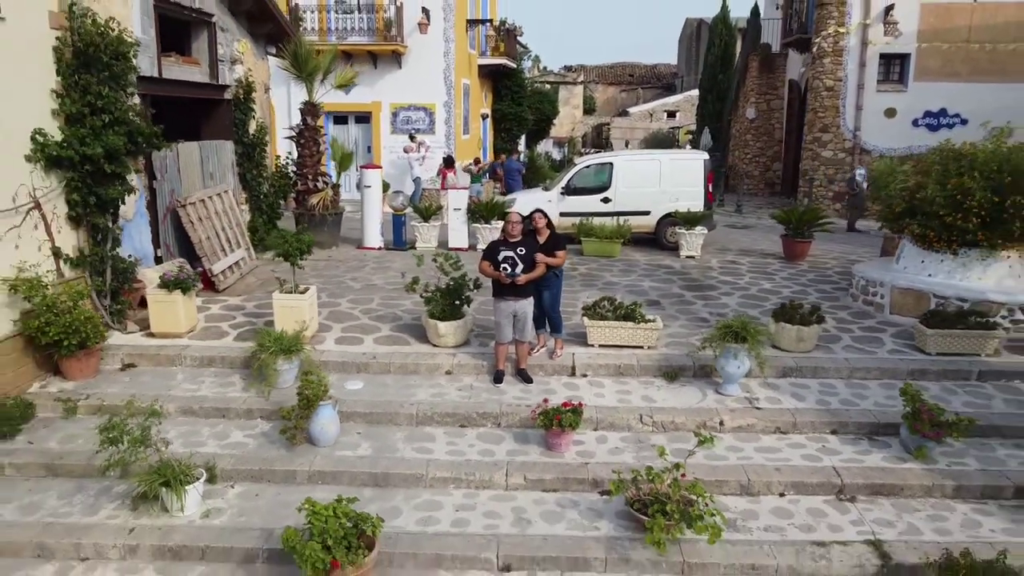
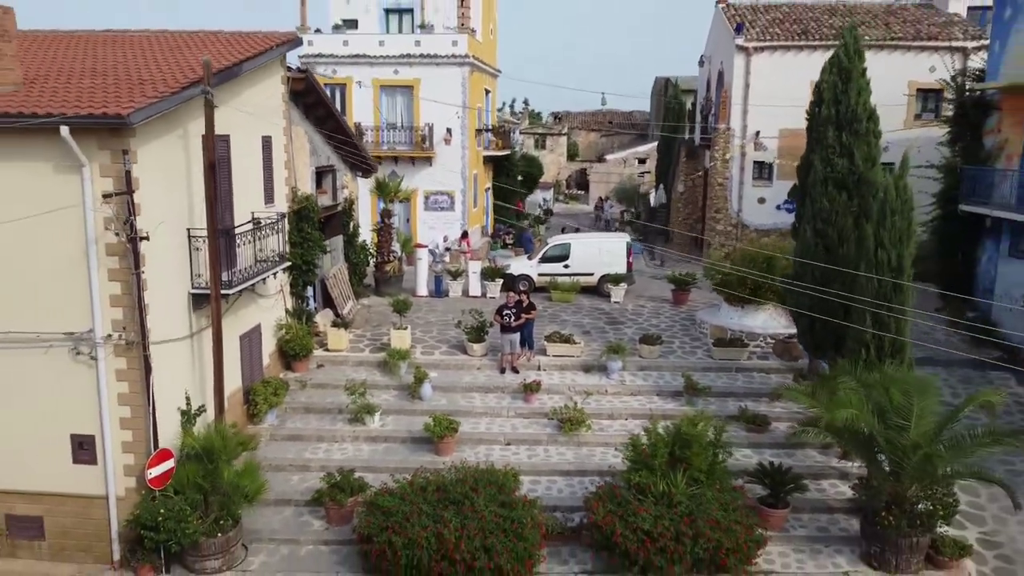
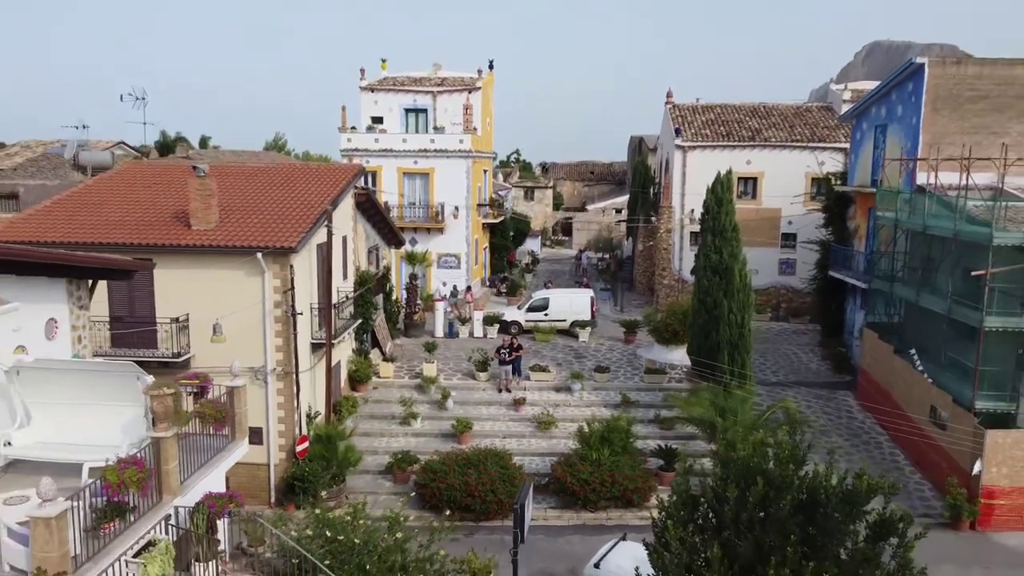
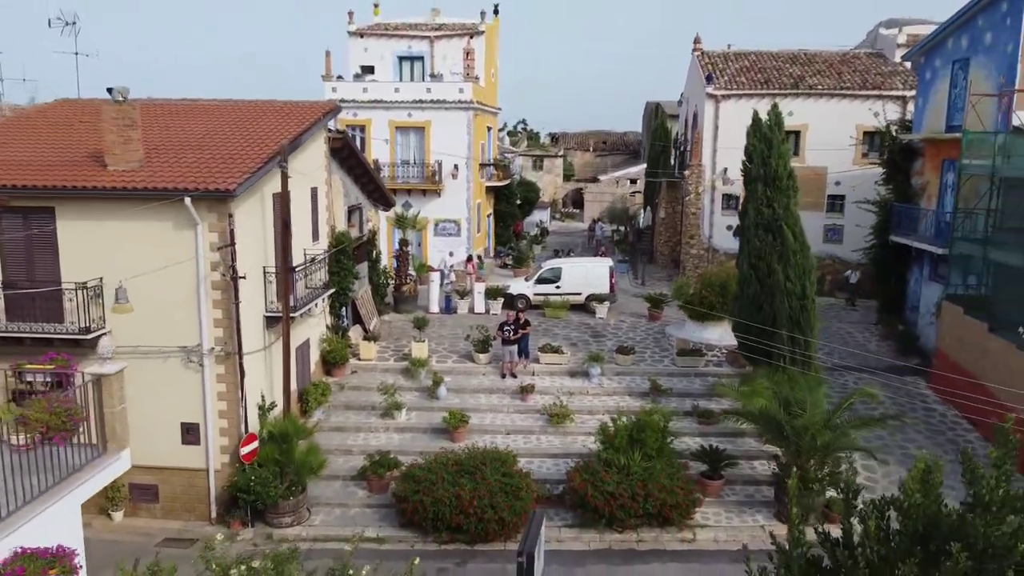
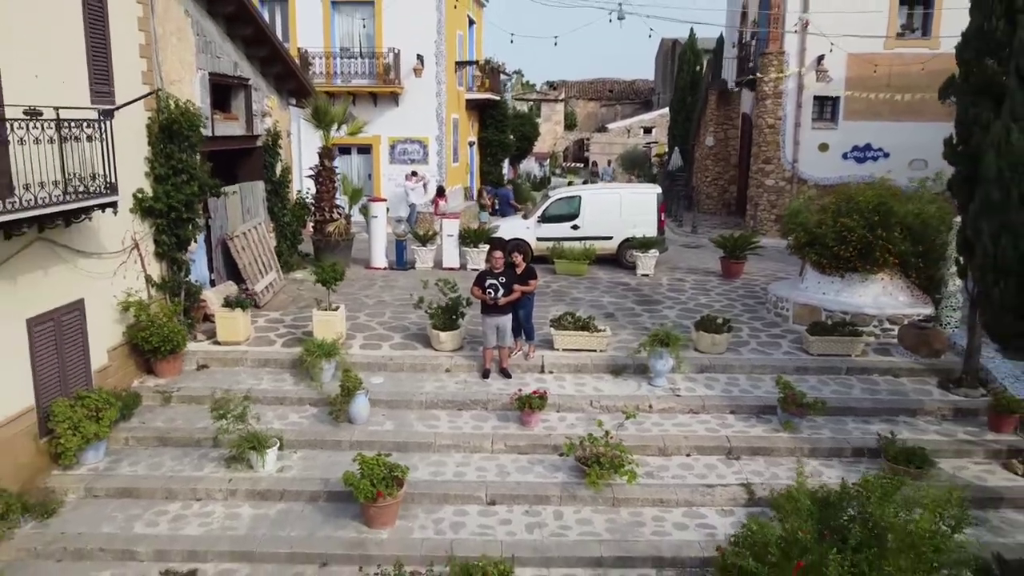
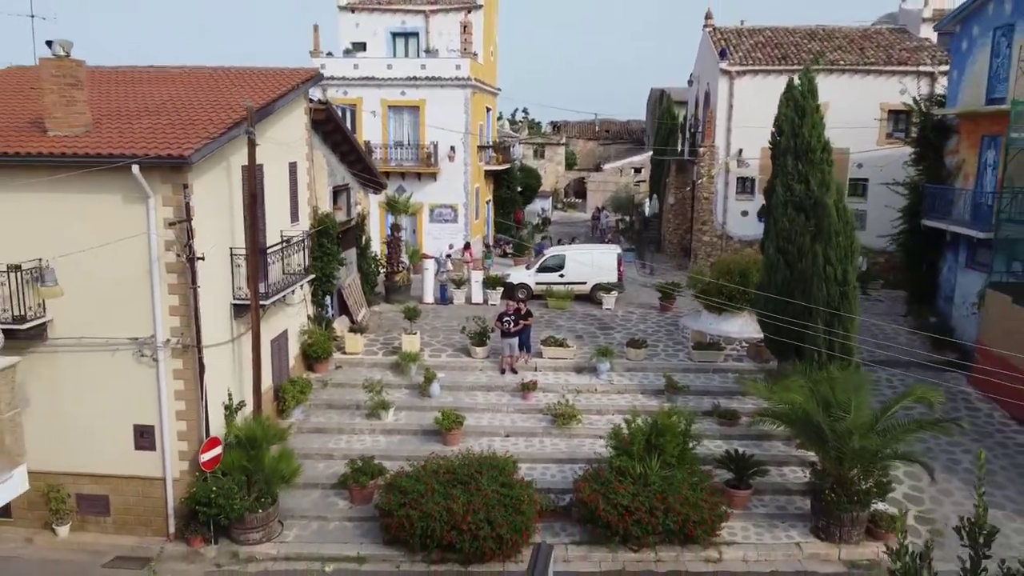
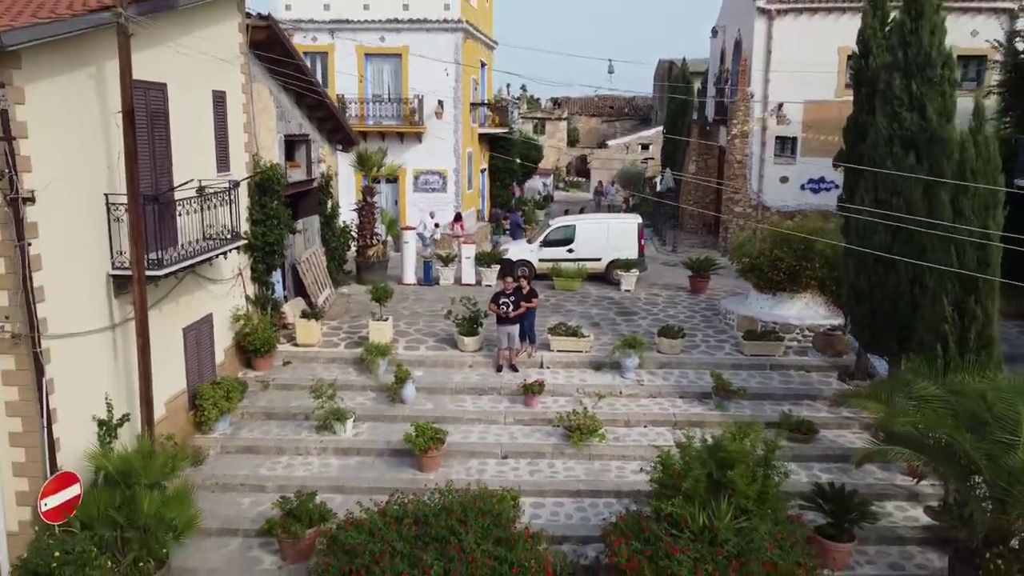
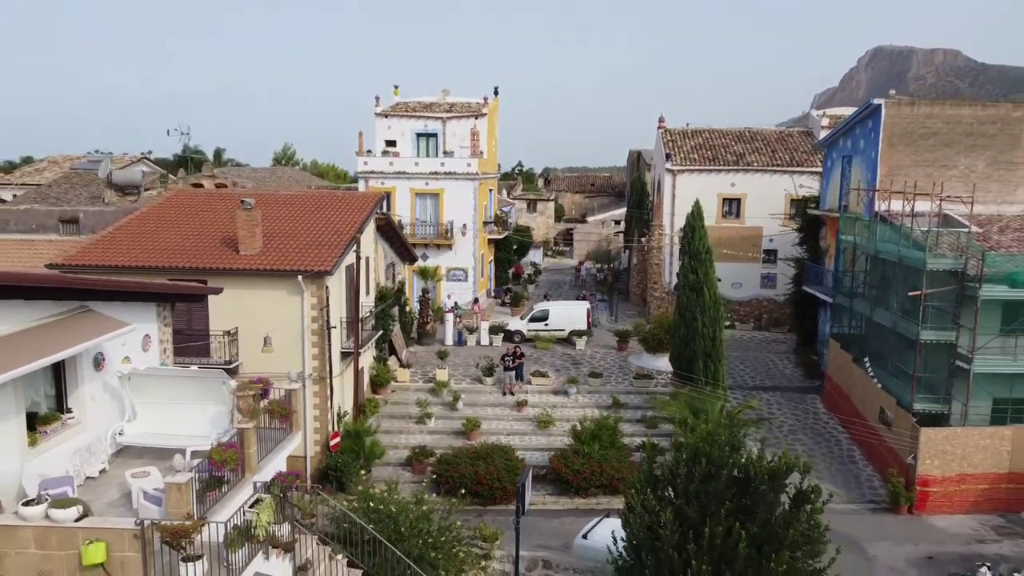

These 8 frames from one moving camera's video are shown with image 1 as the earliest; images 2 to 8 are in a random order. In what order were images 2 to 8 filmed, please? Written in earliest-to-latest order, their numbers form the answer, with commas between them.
5, 7, 2, 6, 4, 3, 8
